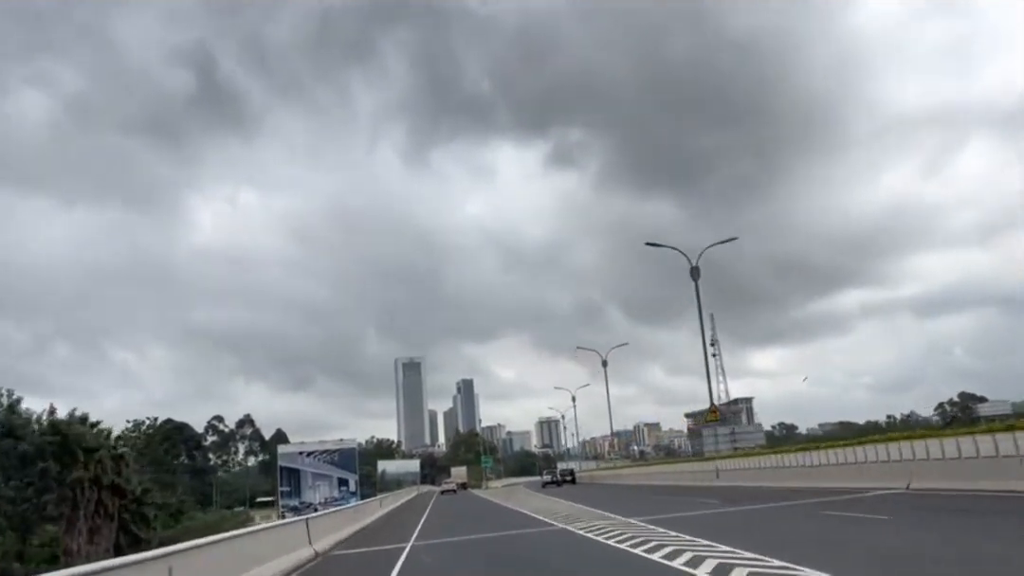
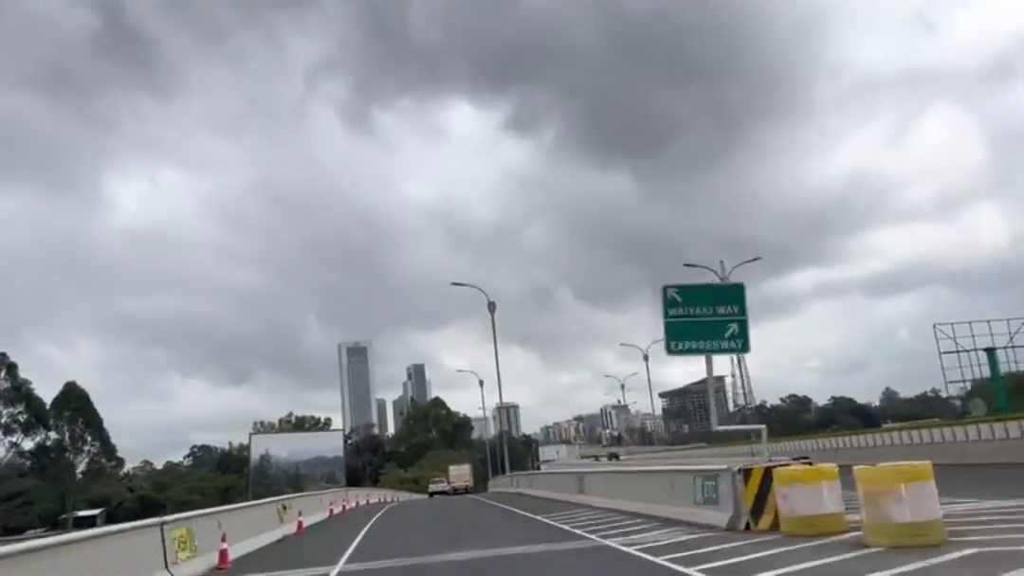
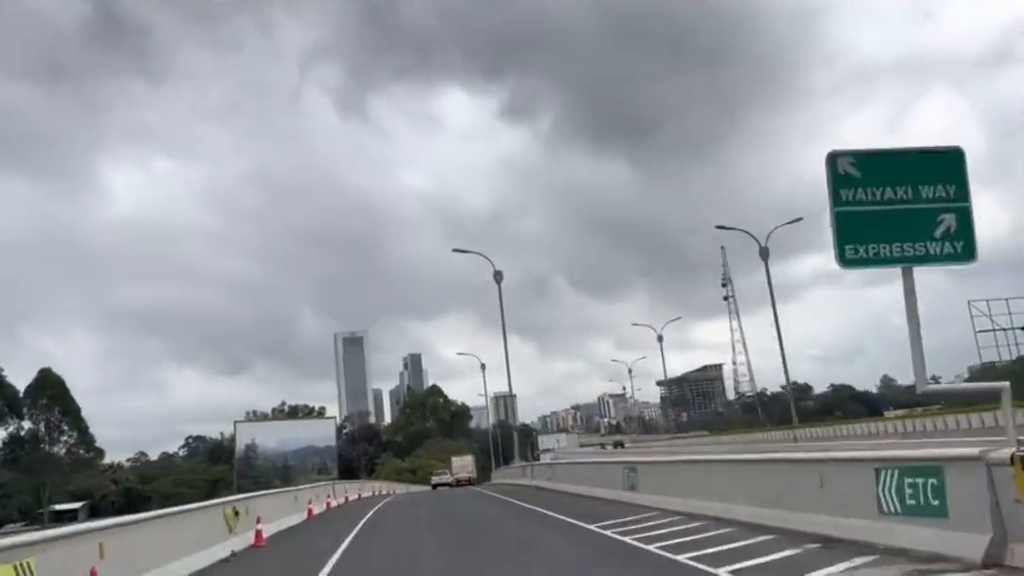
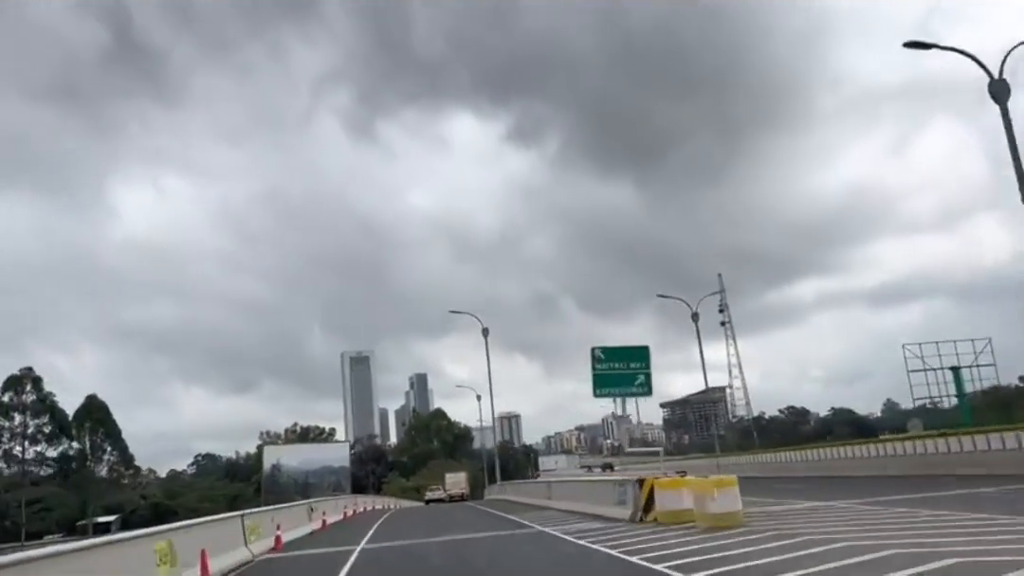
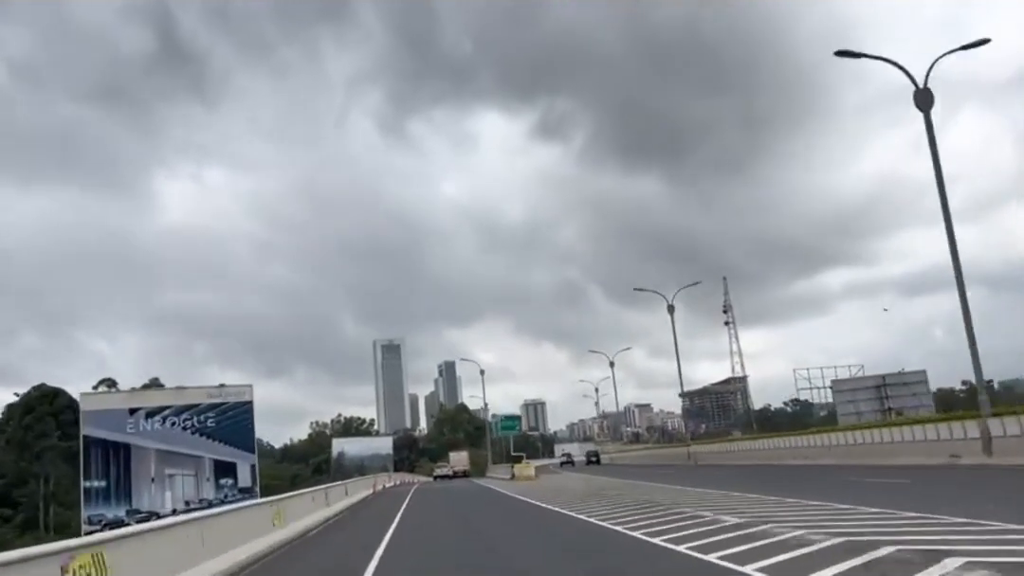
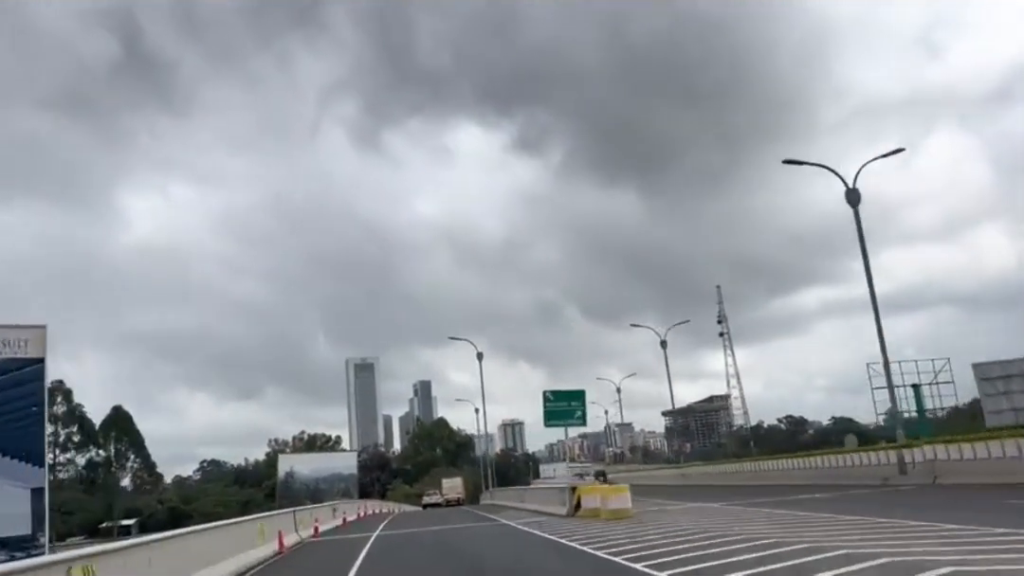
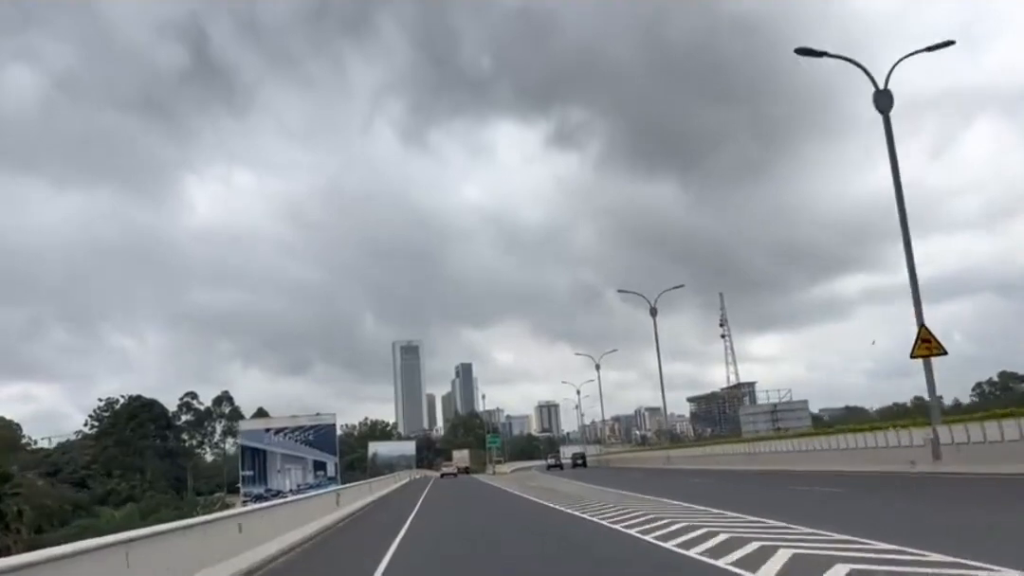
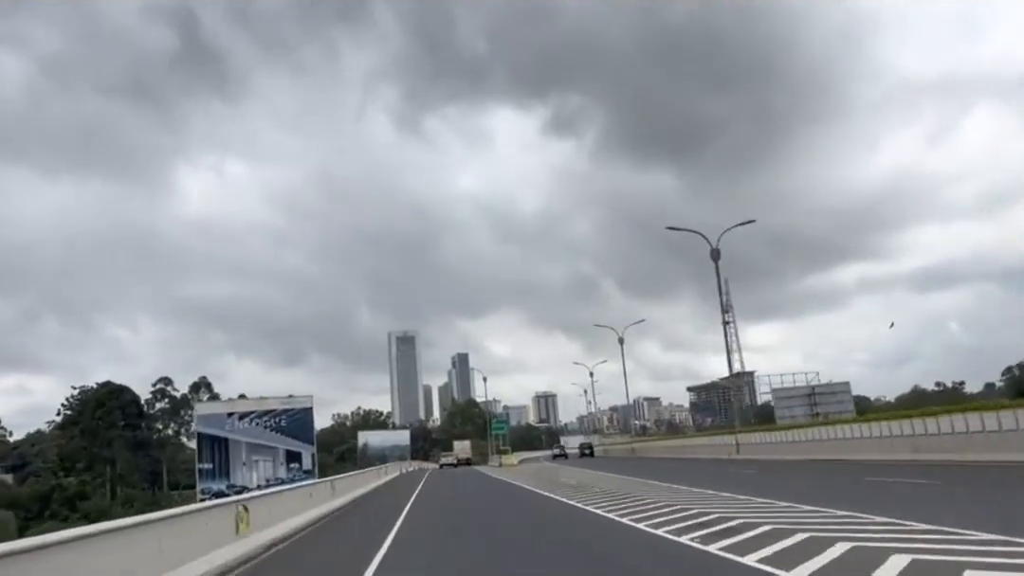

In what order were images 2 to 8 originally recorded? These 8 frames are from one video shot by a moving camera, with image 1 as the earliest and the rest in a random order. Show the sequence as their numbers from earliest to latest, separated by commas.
7, 8, 5, 6, 4, 2, 3
